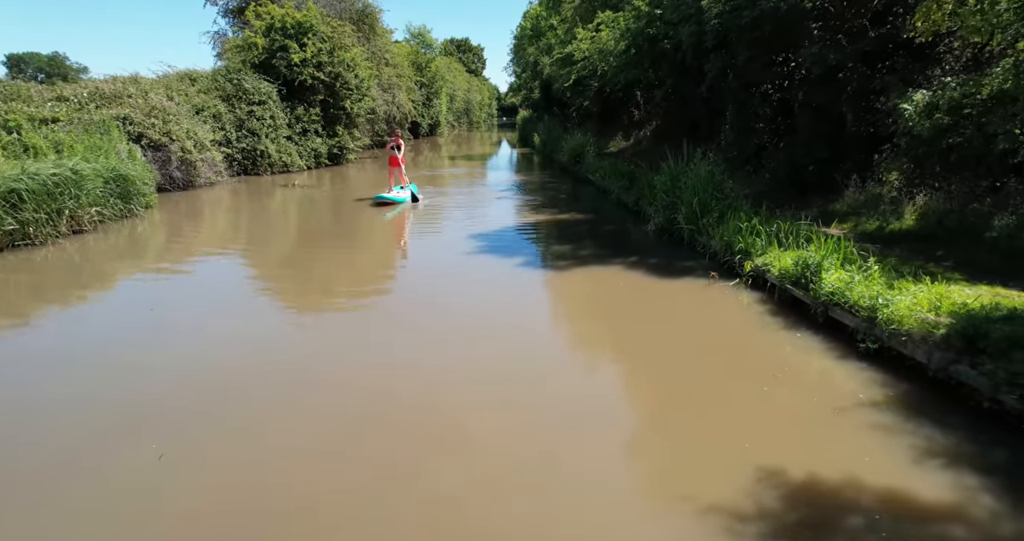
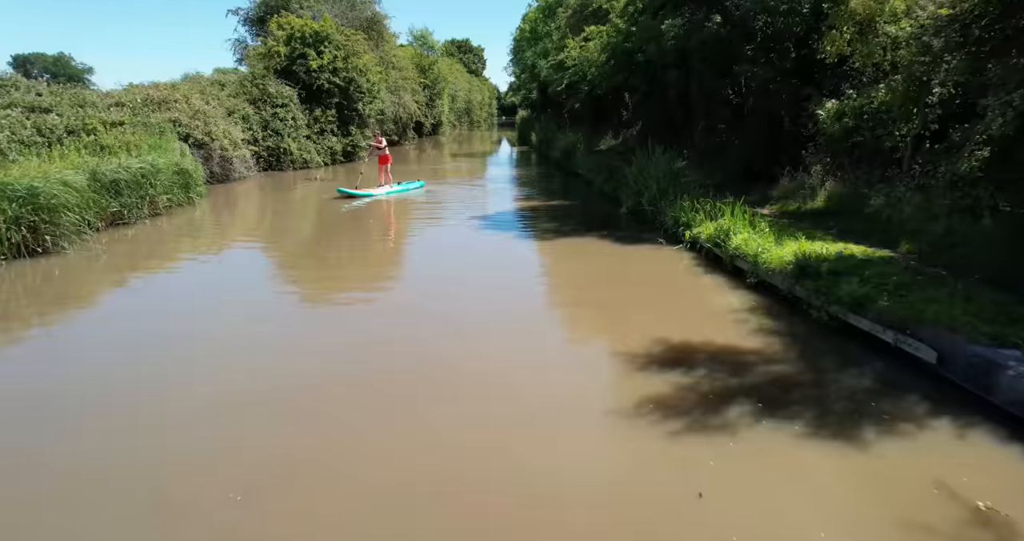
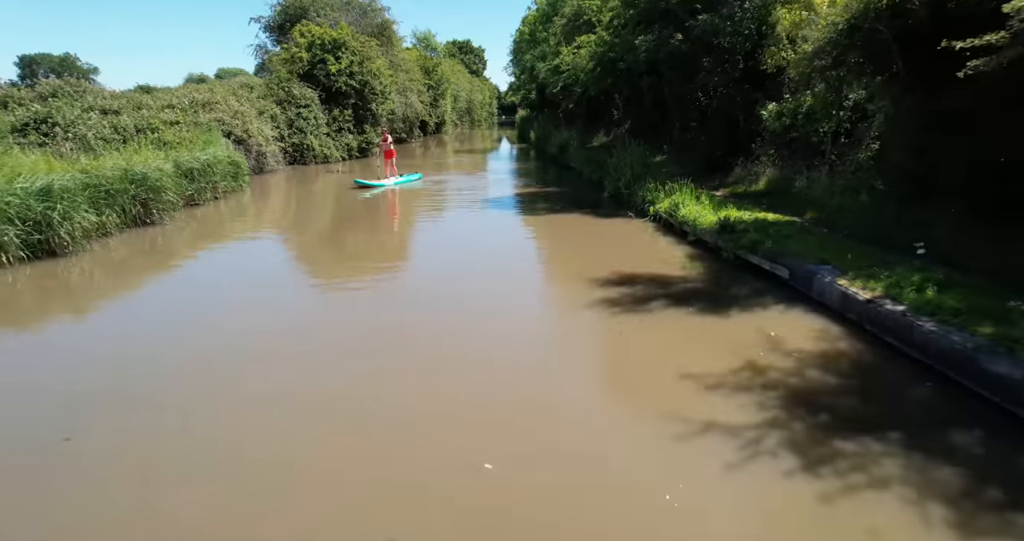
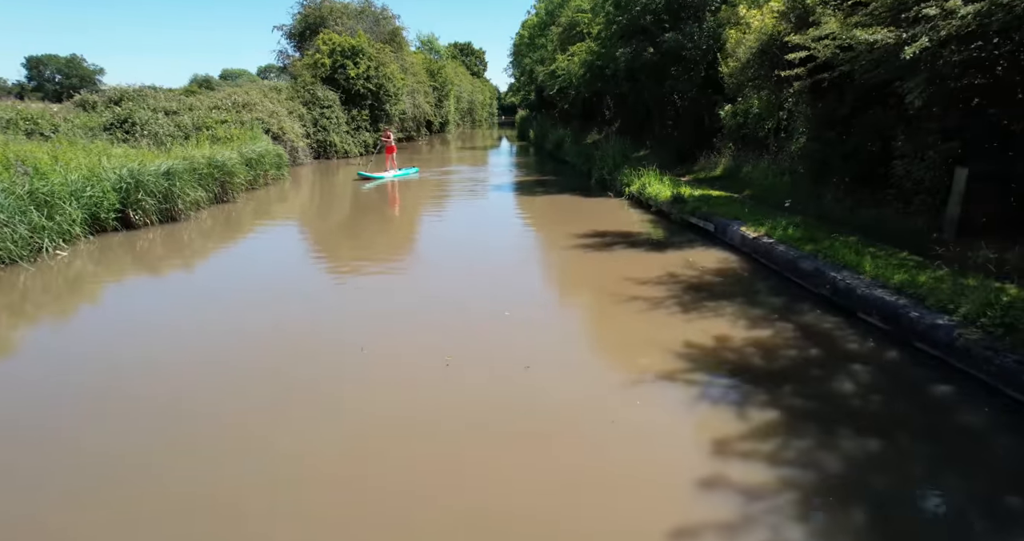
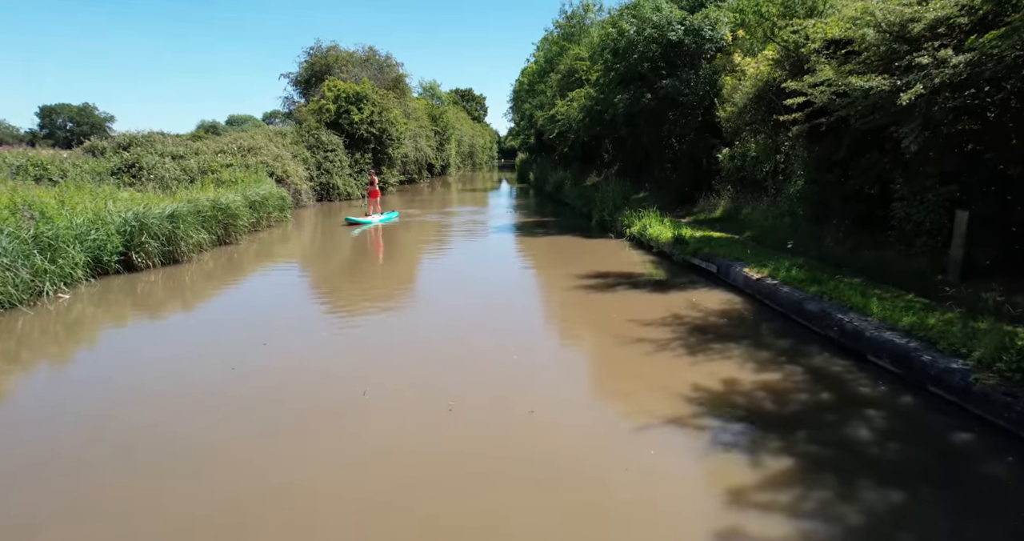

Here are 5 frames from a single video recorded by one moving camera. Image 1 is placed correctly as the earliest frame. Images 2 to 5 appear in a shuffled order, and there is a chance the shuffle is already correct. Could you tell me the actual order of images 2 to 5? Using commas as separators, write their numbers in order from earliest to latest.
2, 3, 4, 5
